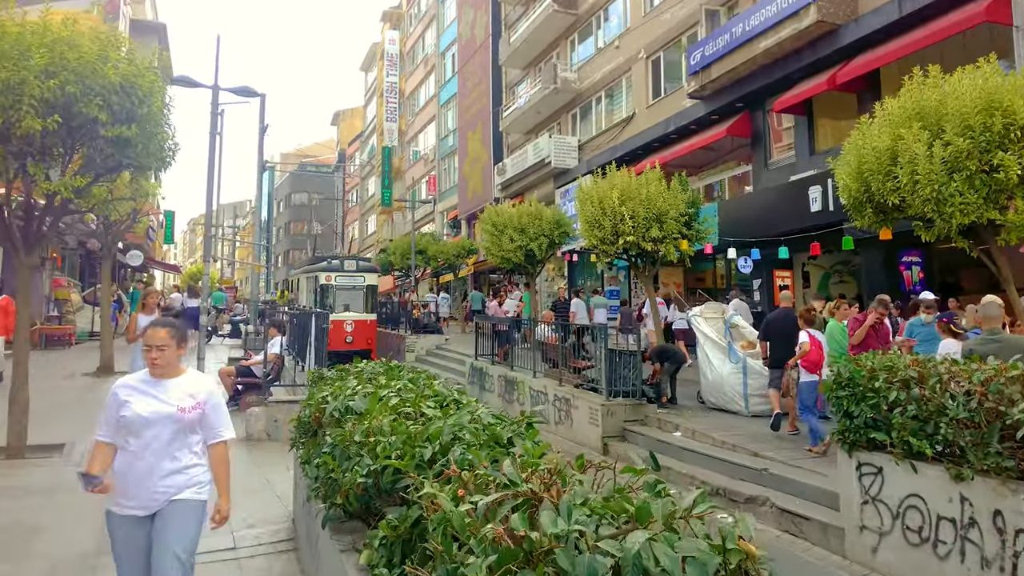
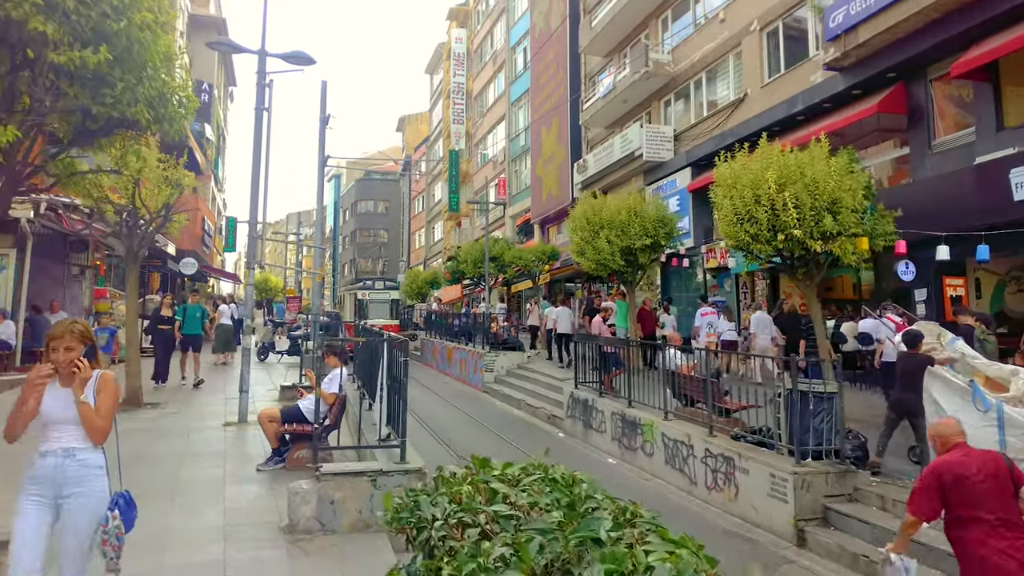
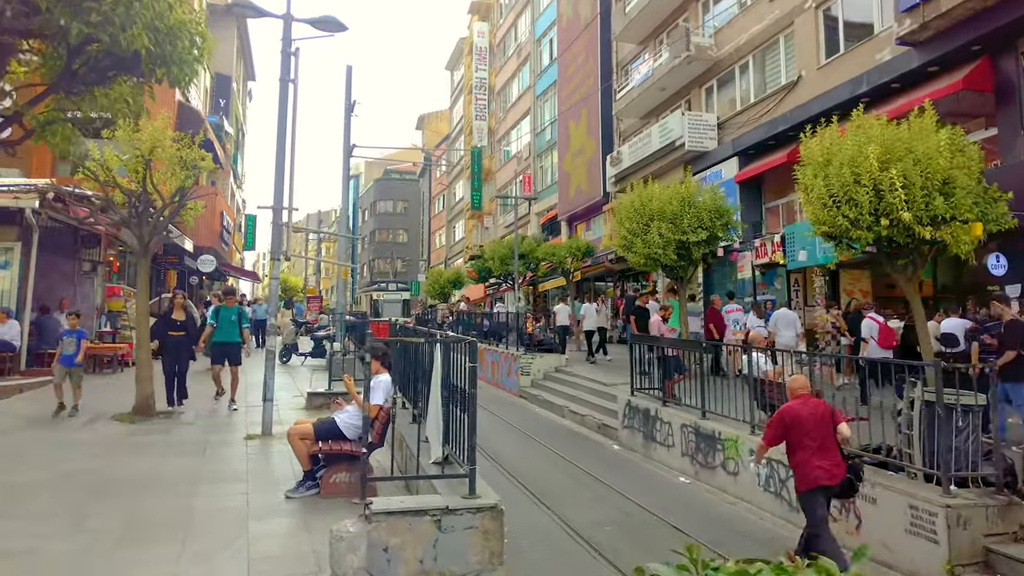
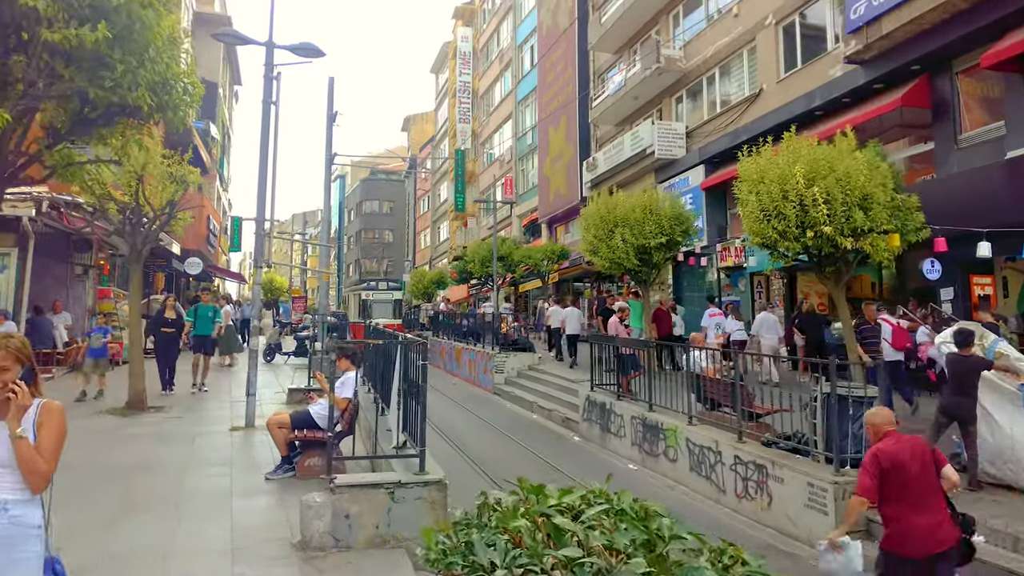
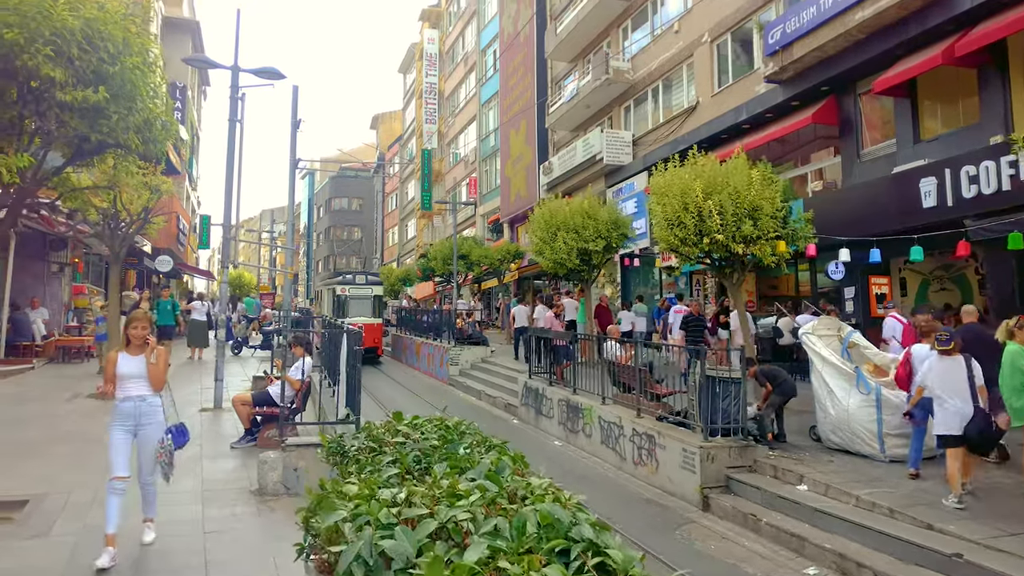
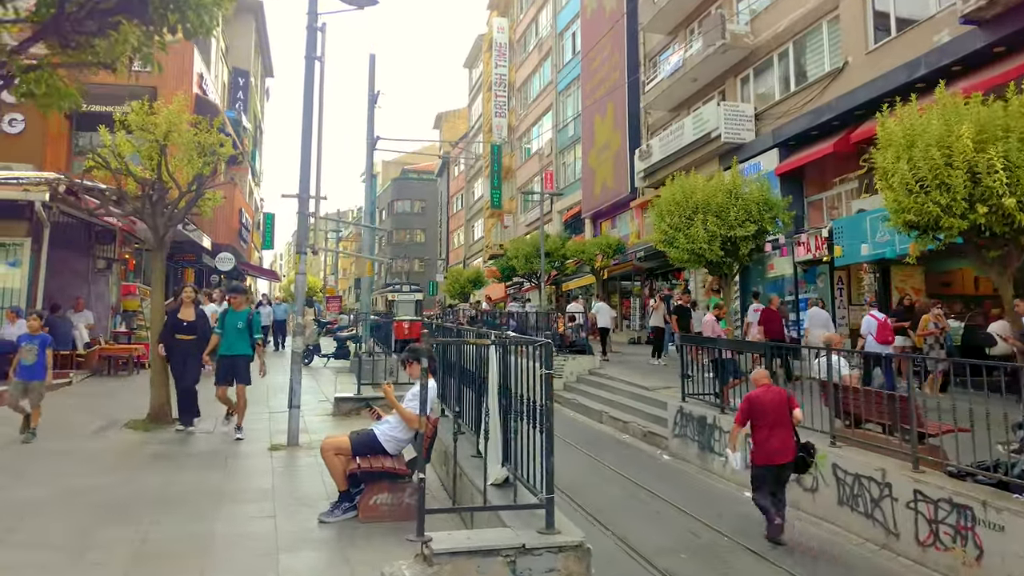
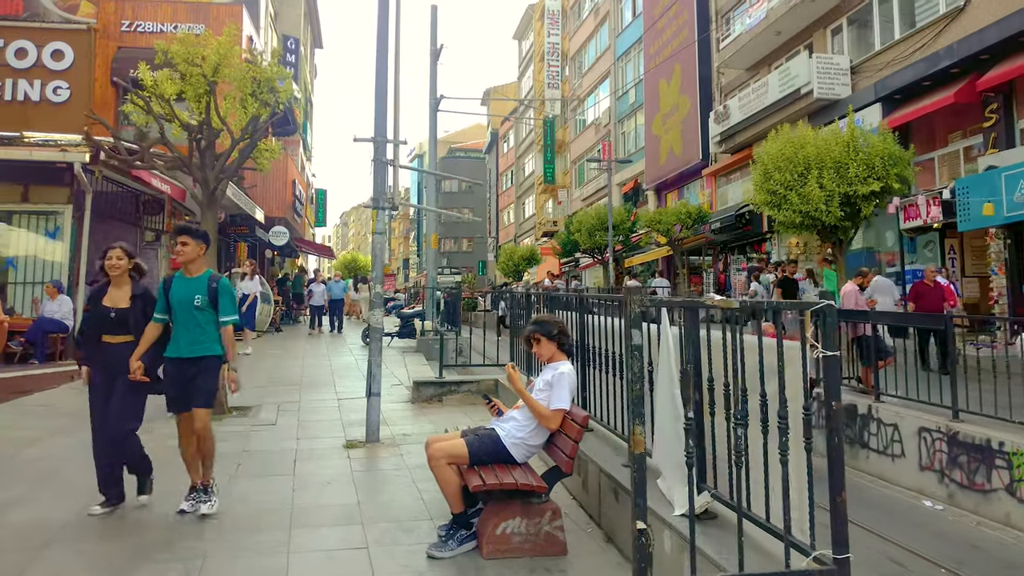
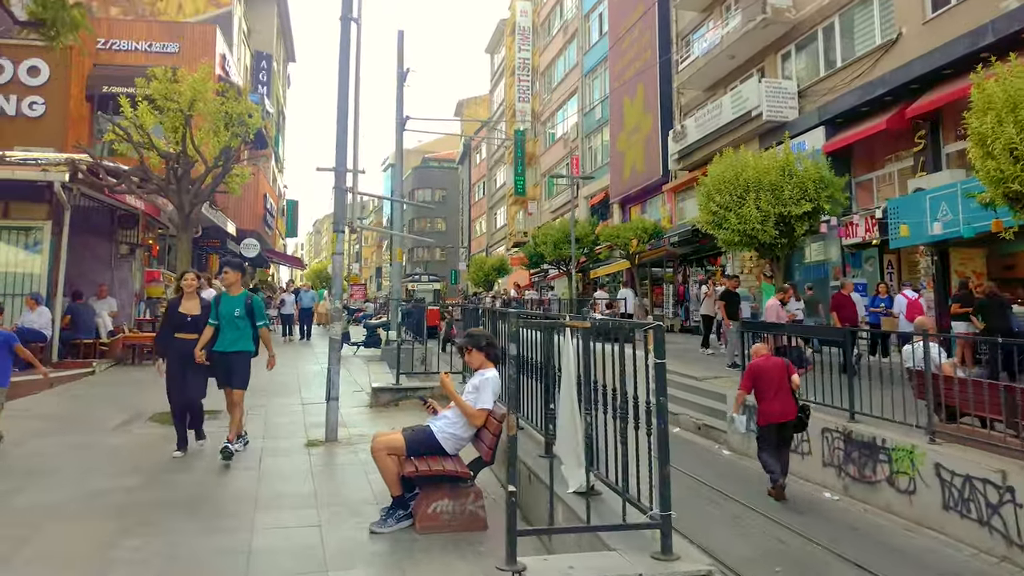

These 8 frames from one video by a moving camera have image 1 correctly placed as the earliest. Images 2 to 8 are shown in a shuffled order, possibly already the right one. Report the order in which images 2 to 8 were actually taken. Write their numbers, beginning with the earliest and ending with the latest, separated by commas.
5, 2, 4, 3, 6, 8, 7
